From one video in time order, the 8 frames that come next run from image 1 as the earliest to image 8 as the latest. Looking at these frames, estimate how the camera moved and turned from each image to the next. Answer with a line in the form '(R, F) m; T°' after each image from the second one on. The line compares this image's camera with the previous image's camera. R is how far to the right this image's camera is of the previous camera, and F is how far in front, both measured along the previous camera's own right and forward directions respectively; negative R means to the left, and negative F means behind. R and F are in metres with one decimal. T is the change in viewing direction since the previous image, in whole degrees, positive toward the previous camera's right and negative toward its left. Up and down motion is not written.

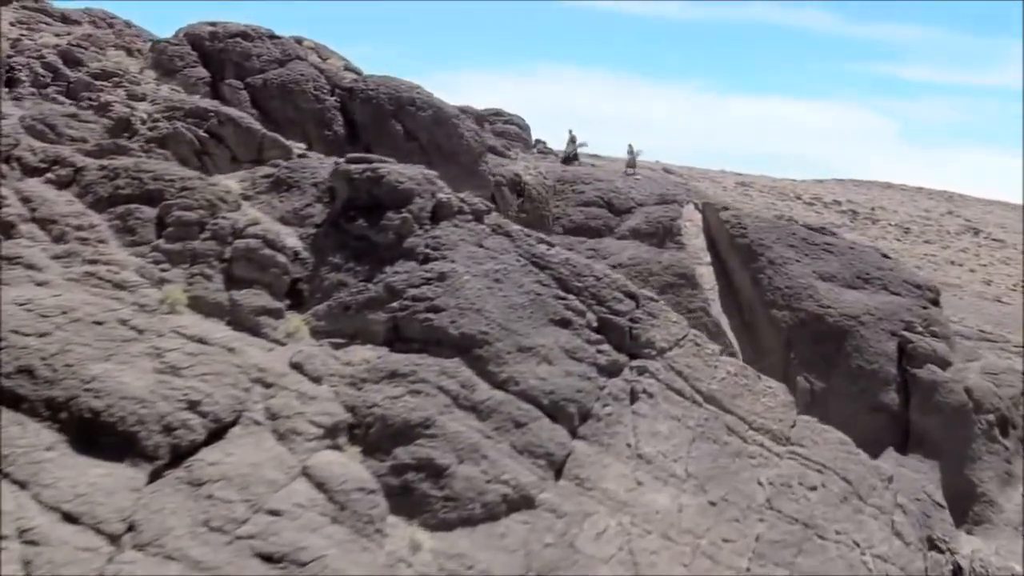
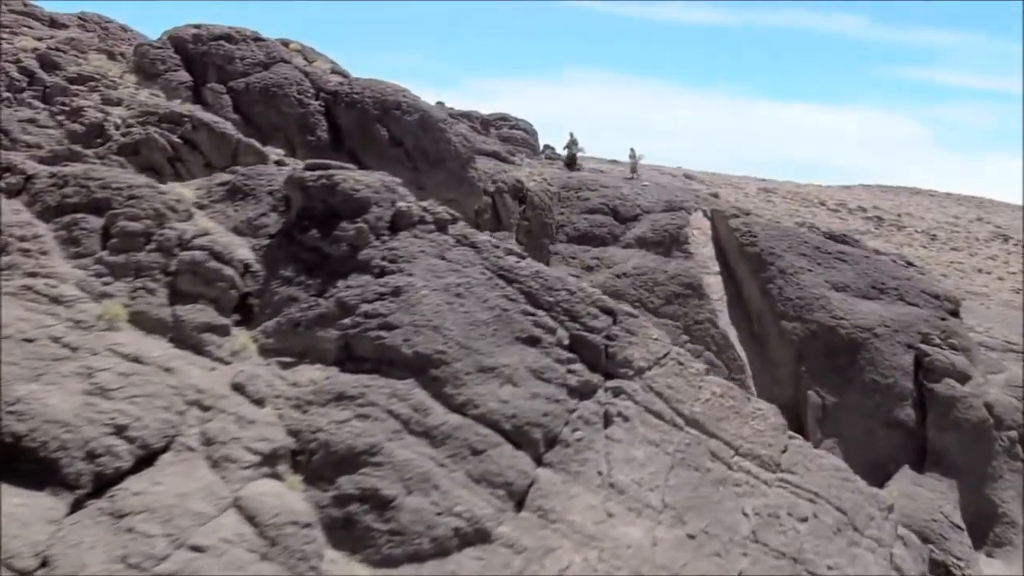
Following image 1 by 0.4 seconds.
(+0.4, +0.5) m; -2°
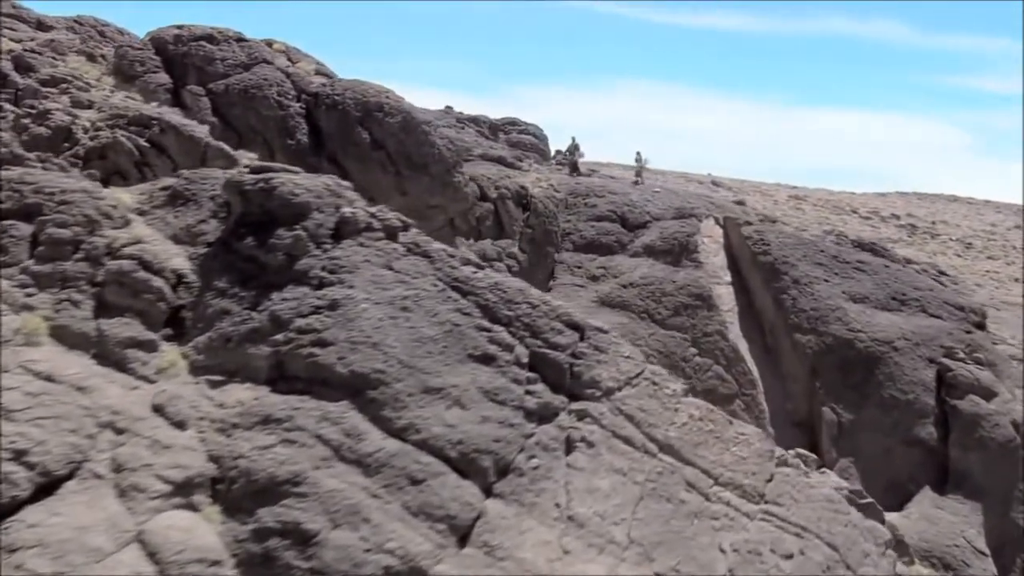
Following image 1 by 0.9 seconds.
(+0.5, +0.6) m; -2°
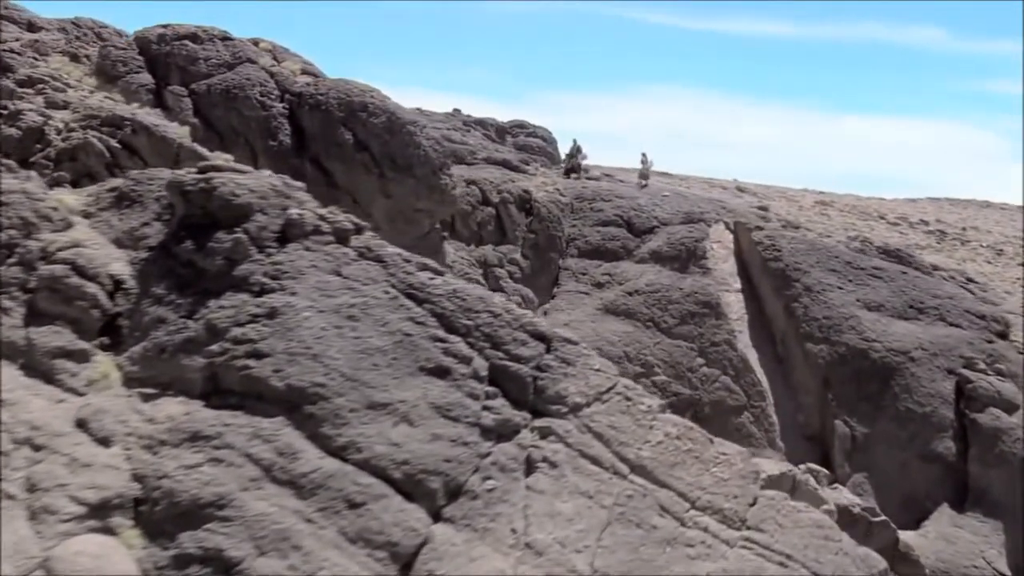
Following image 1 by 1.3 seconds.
(+0.4, +0.5) m; -2°
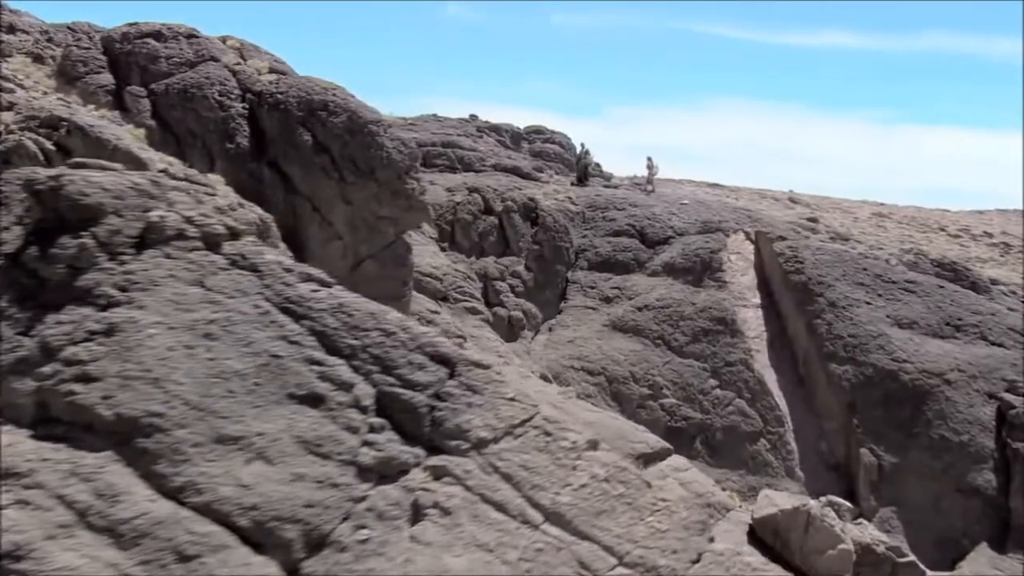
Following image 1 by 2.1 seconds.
(+0.9, +0.9) m; -4°
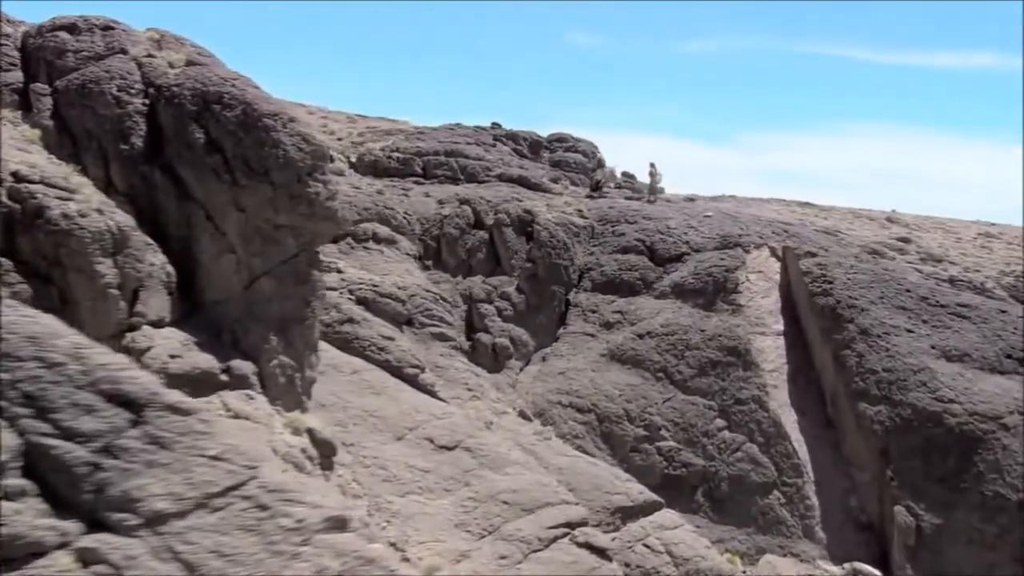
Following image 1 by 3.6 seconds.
(+1.5, +1.6) m; -7°
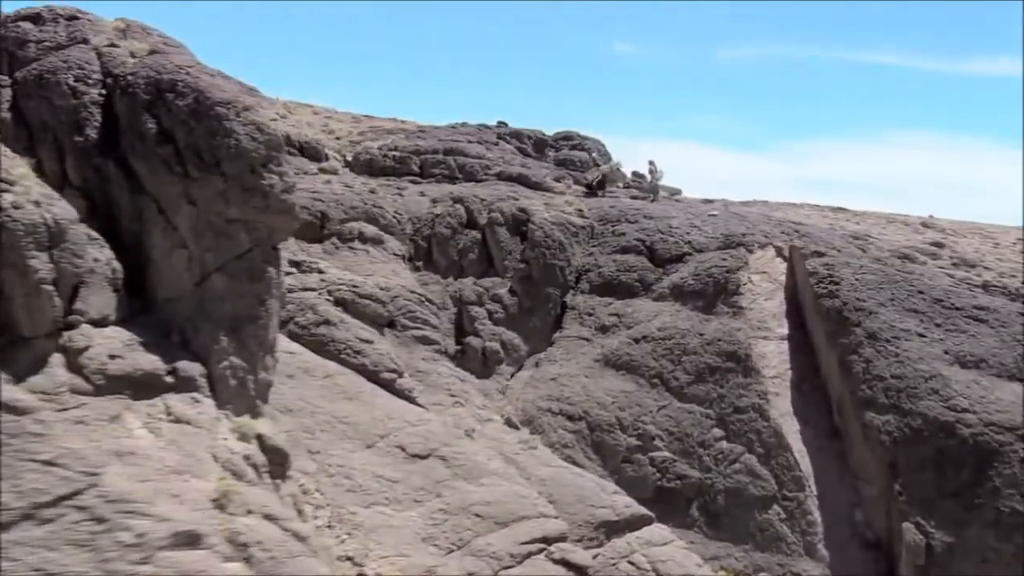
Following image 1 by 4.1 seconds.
(+0.6, +0.5) m; -3°
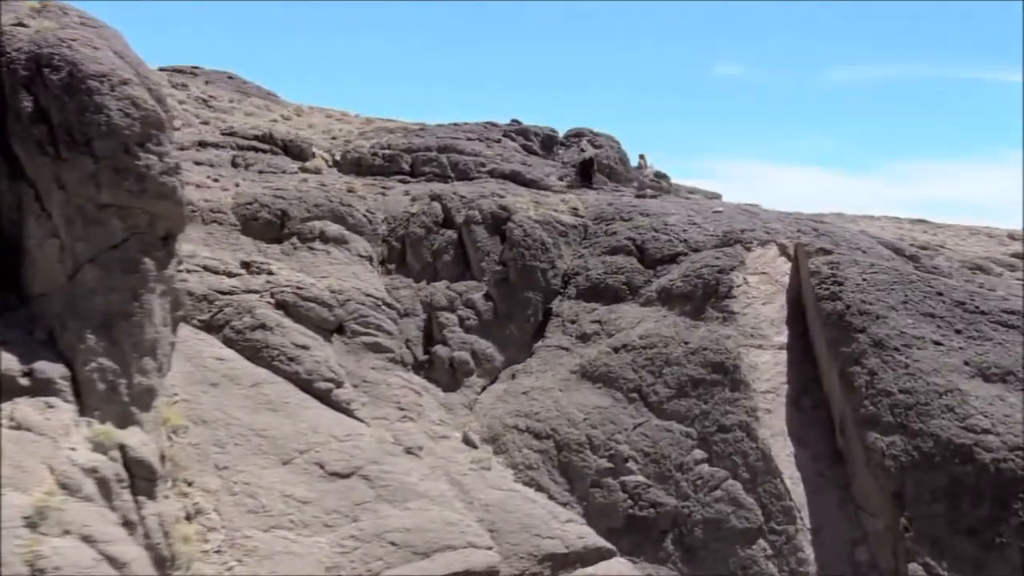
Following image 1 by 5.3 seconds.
(+1.2, +1.1) m; -6°
